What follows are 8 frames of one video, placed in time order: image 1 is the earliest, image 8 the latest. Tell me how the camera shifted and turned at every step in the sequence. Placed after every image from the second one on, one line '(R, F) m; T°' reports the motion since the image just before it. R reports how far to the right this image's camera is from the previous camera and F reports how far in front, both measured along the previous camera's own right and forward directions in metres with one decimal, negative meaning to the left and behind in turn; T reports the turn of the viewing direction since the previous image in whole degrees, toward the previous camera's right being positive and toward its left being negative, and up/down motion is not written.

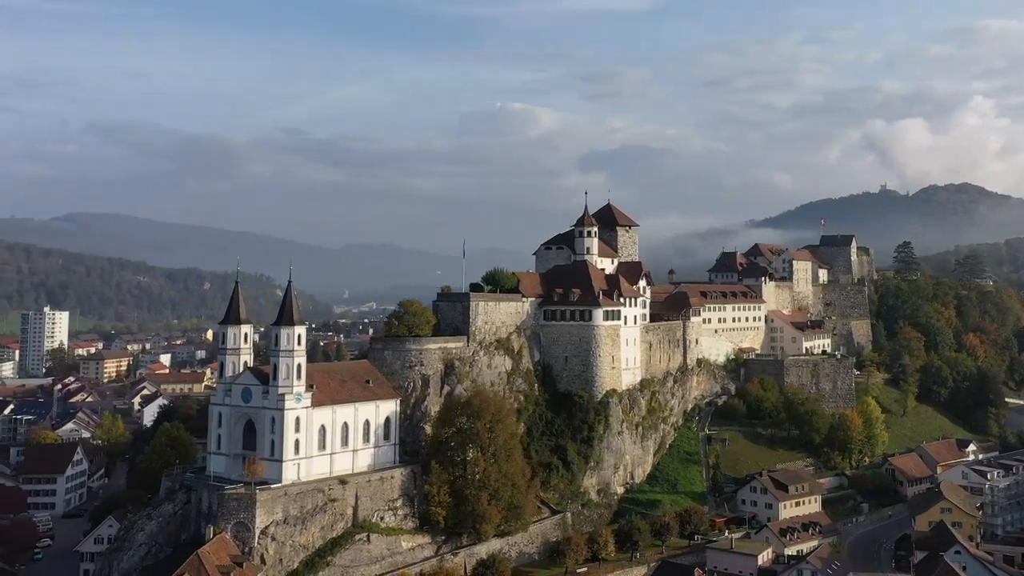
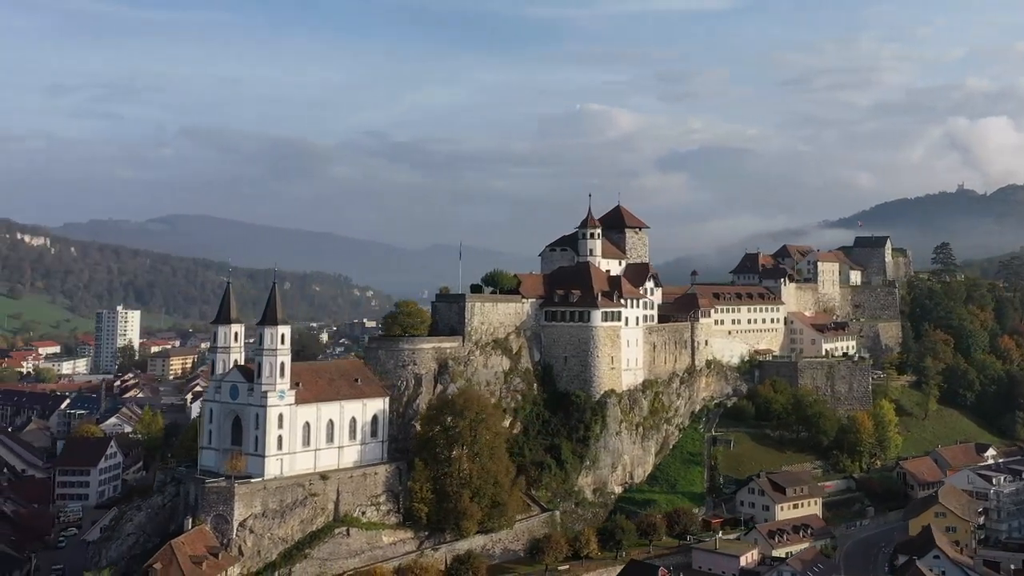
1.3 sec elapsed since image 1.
(+3.6, -0.7) m; -3°
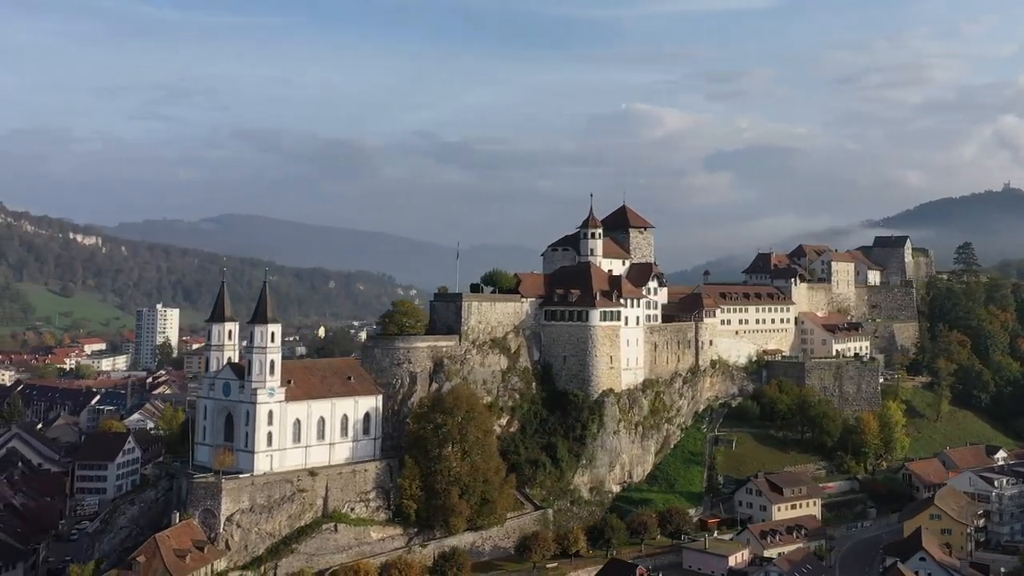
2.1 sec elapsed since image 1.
(+2.1, -0.3) m; -2°
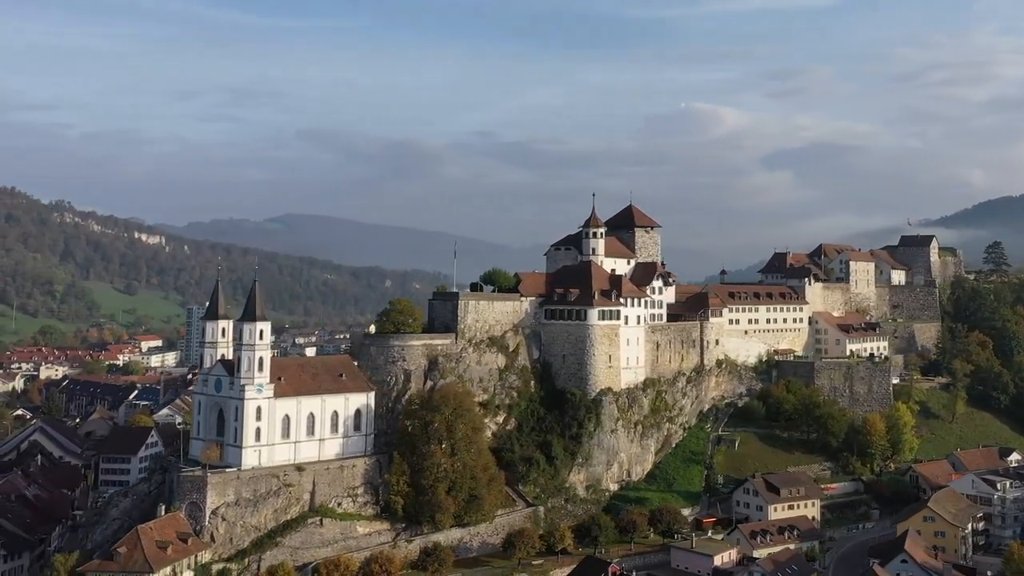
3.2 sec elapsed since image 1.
(+2.7, -0.4) m; -2°
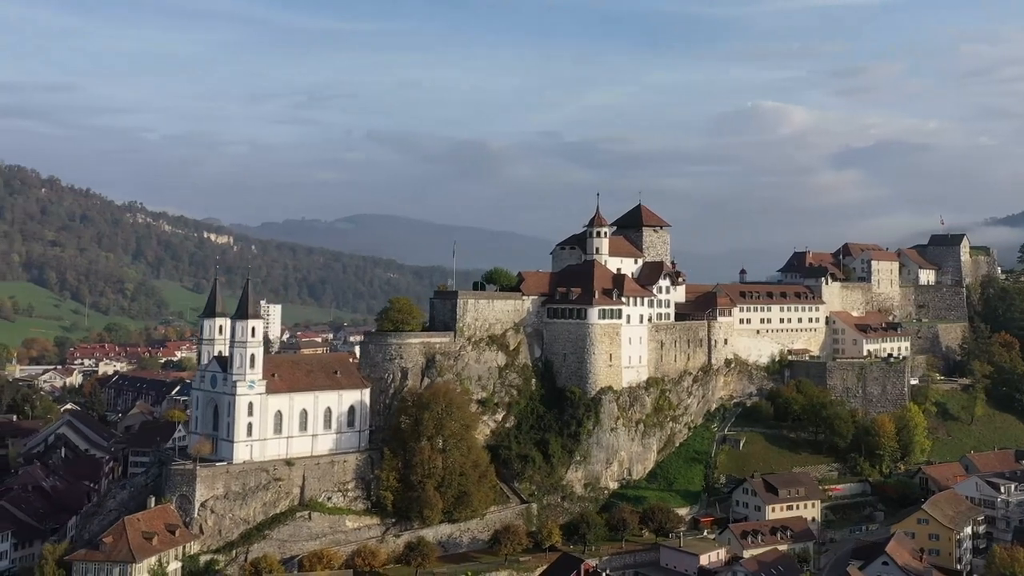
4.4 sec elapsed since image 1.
(+2.9, -0.5) m; -3°
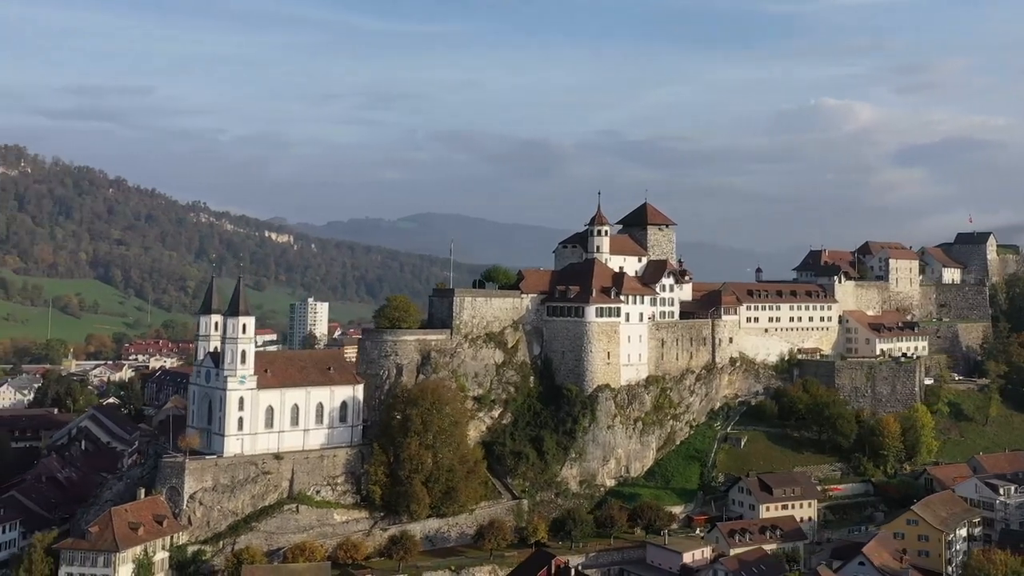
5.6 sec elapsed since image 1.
(+2.8, -0.5) m; -2°
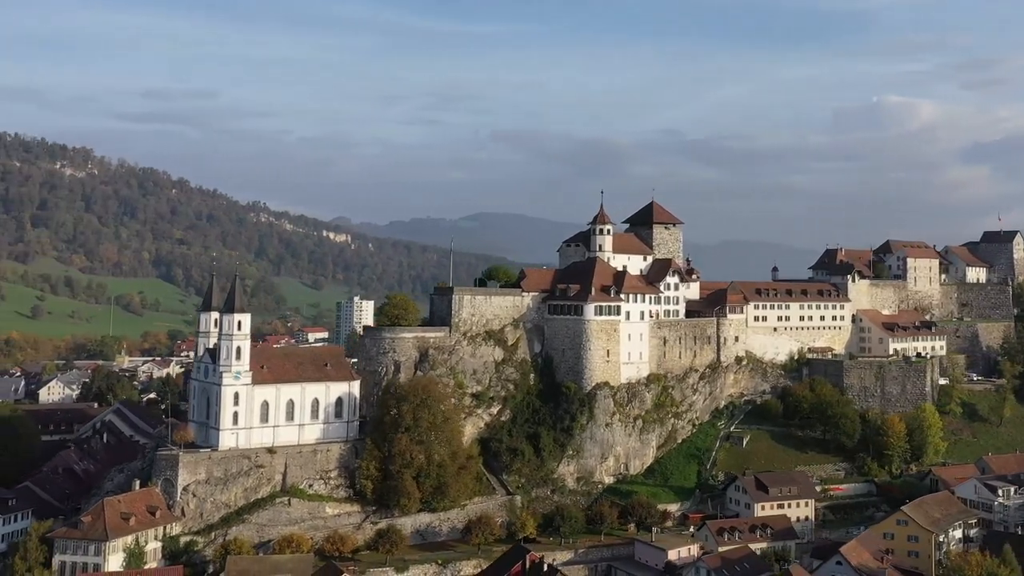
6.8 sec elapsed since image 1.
(+2.7, -0.6) m; -2°
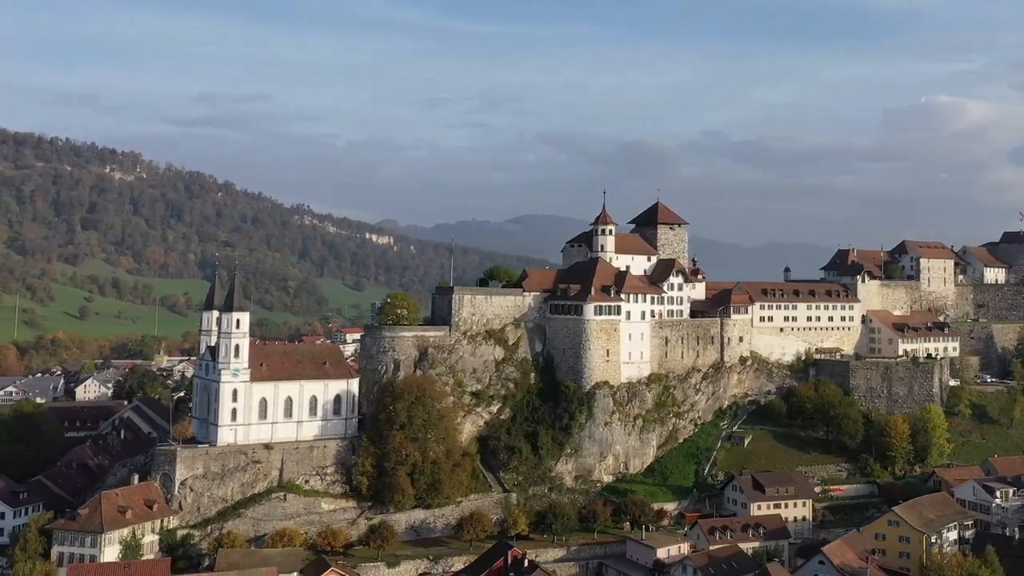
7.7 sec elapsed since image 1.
(+2.0, -0.6) m; -2°
